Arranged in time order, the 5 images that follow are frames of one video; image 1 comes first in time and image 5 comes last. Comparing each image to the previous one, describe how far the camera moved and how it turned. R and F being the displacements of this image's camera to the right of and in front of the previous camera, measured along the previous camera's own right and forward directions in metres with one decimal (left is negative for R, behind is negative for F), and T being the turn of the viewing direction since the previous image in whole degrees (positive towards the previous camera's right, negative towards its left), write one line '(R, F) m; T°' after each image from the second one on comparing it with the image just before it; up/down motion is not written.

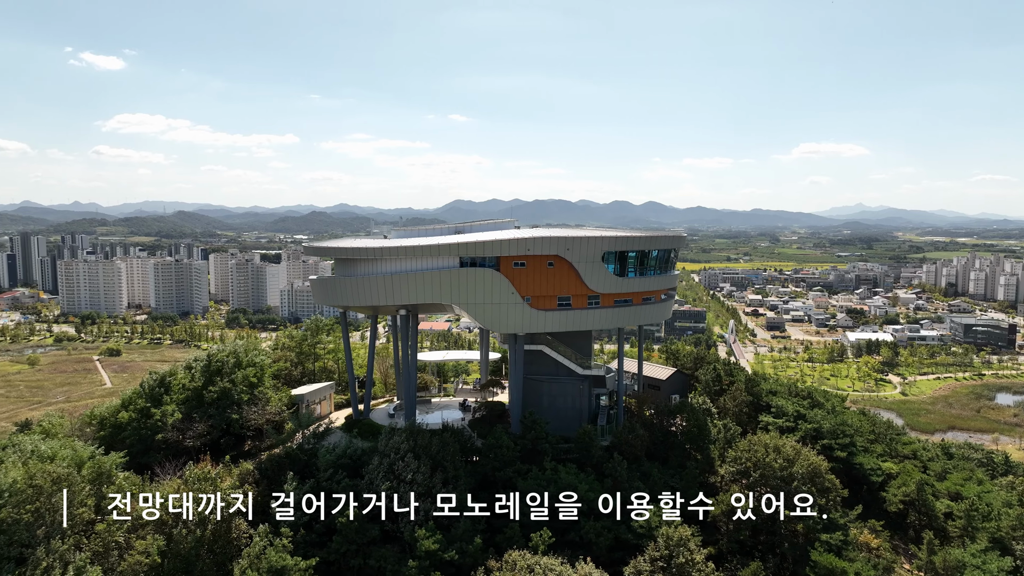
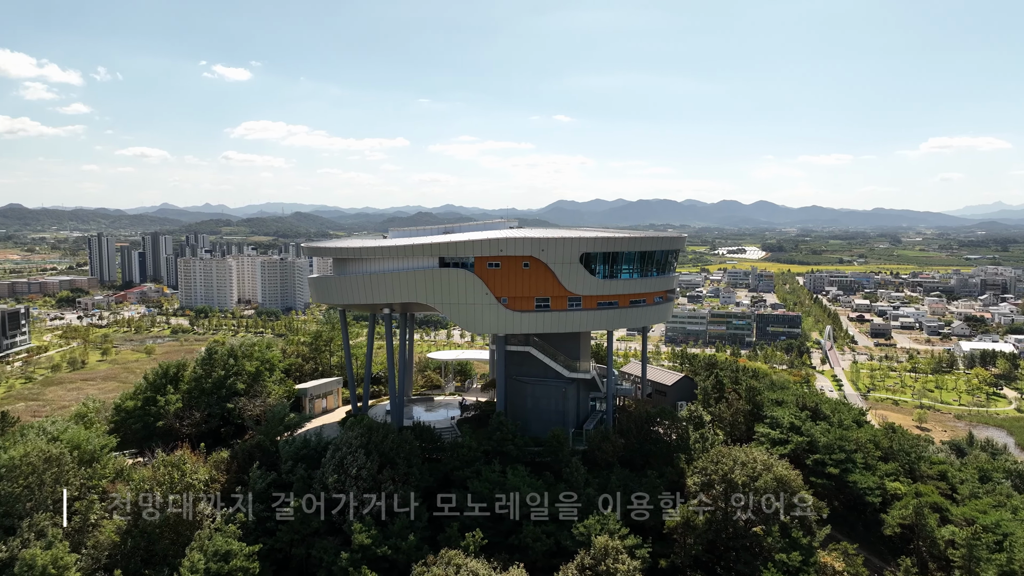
(+4.0, +0.3) m; -8°
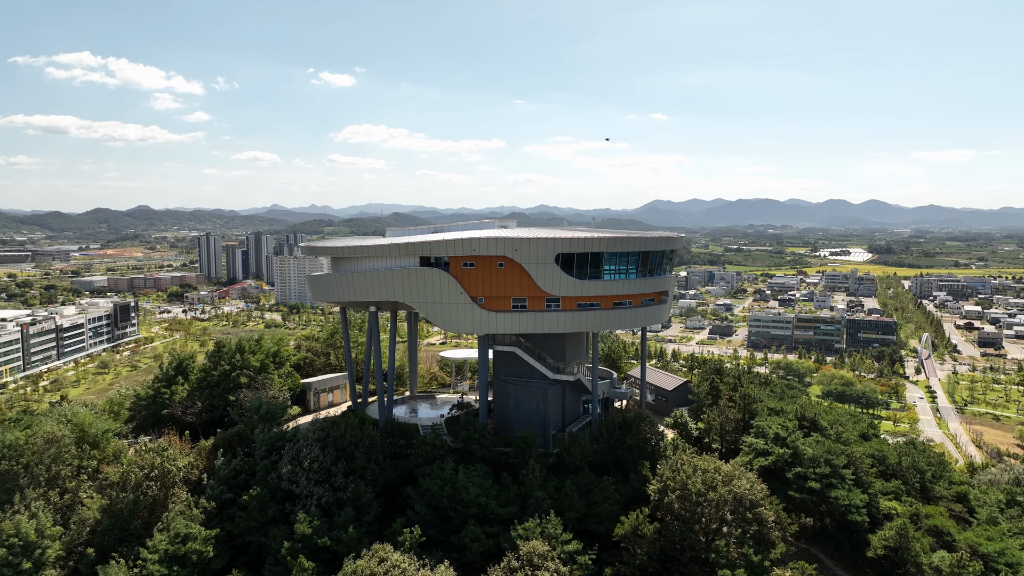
(+3.7, +0.3) m; -7°
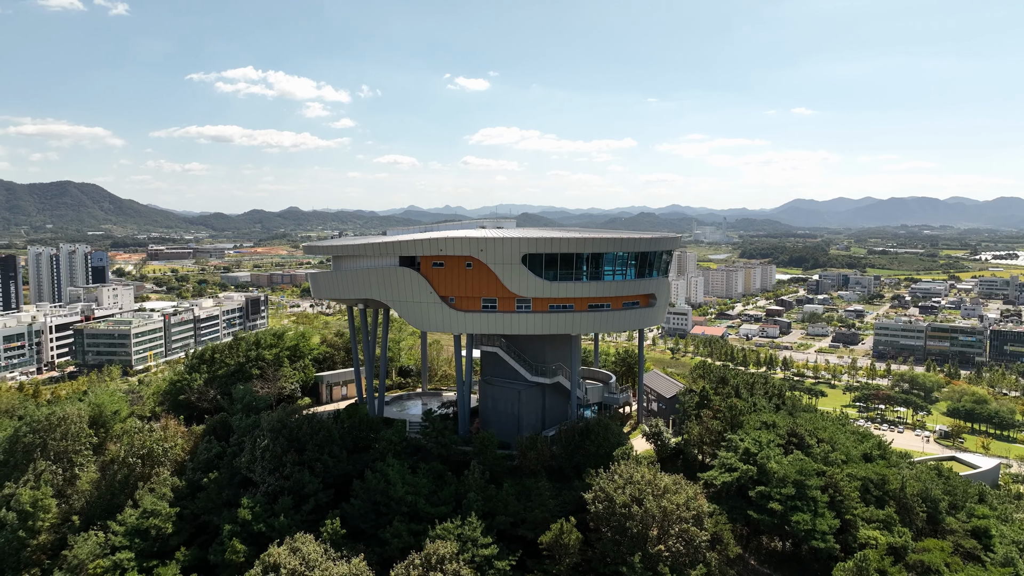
(+5.0, +0.6) m; -10°
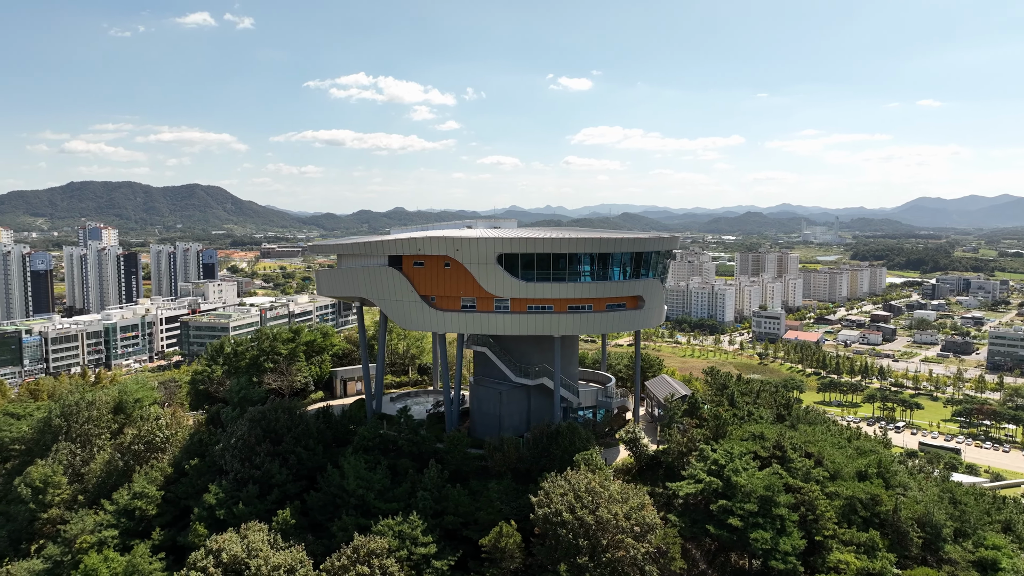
(+3.8, +0.4) m; -8°
